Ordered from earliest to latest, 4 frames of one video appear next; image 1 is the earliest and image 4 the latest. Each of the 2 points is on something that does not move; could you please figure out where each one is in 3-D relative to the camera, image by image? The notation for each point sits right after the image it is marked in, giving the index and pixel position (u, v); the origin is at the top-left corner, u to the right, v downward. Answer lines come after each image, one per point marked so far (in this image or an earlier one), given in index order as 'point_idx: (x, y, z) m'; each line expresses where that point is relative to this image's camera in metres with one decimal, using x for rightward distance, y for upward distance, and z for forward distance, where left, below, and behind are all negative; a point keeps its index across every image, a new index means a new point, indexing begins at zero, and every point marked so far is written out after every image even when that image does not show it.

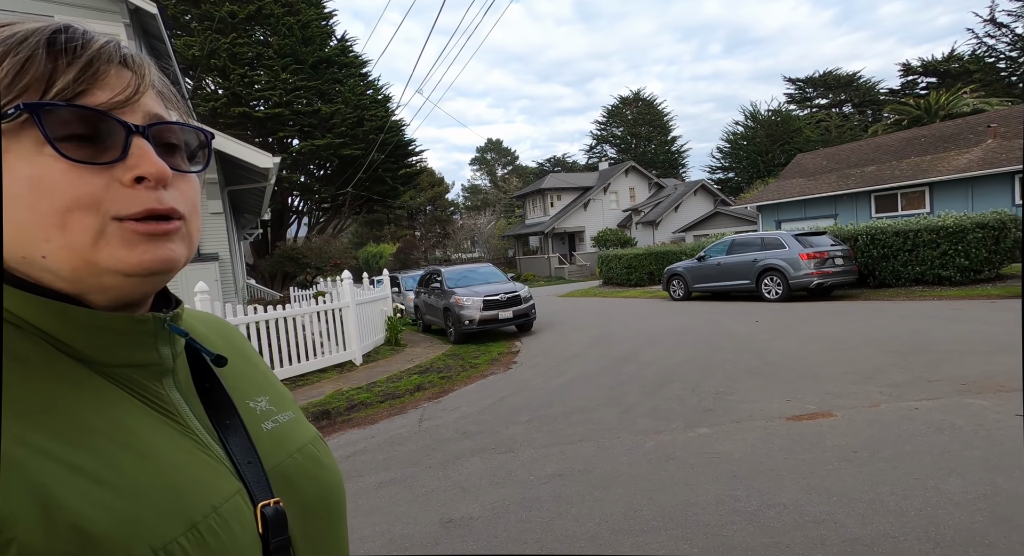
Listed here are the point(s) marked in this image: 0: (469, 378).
0: (-0.5, -1.3, +6.9) m
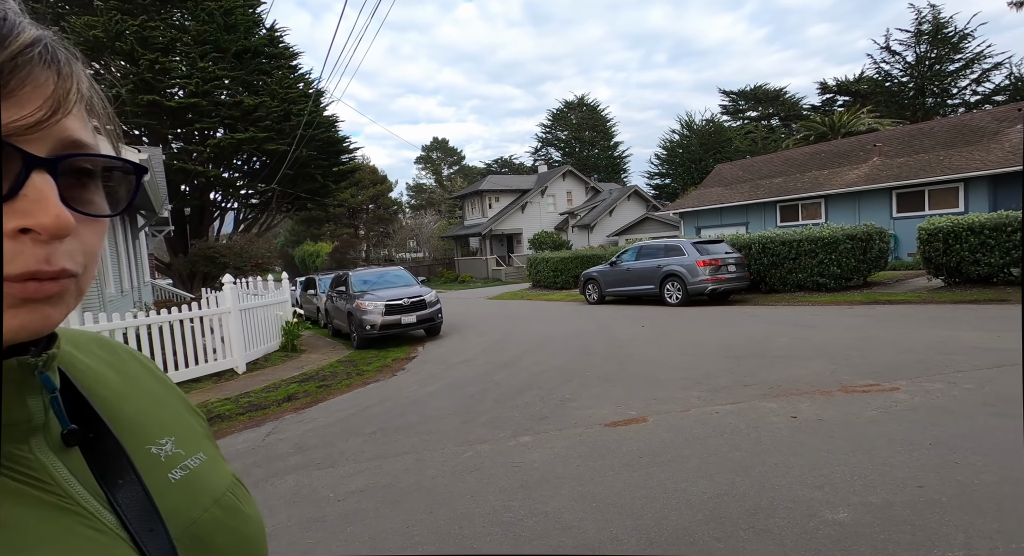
0: (-2.1, -1.4, +6.9) m
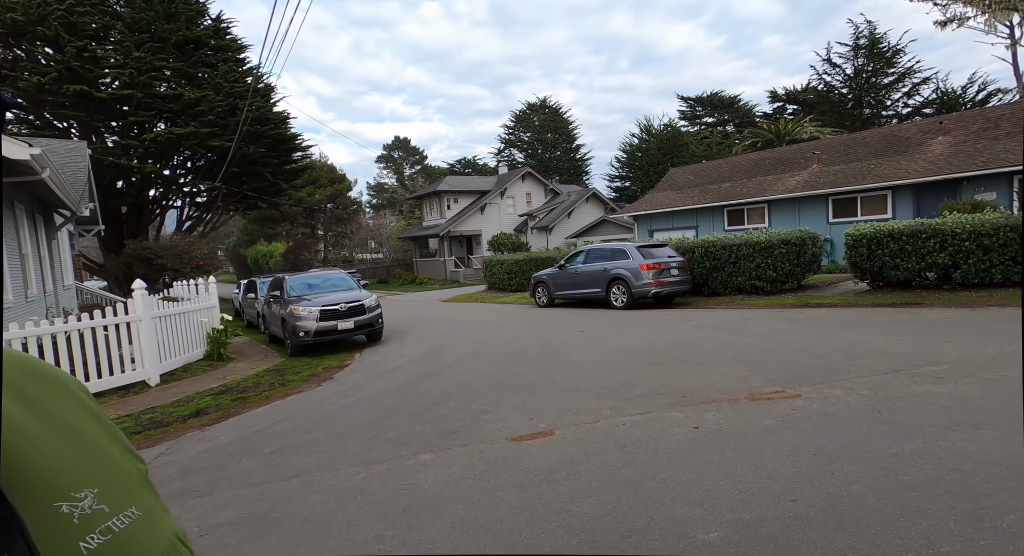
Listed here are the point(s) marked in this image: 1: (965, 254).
0: (-3.0, -1.5, +6.6) m
1: (+9.3, +0.5, +11.2) m
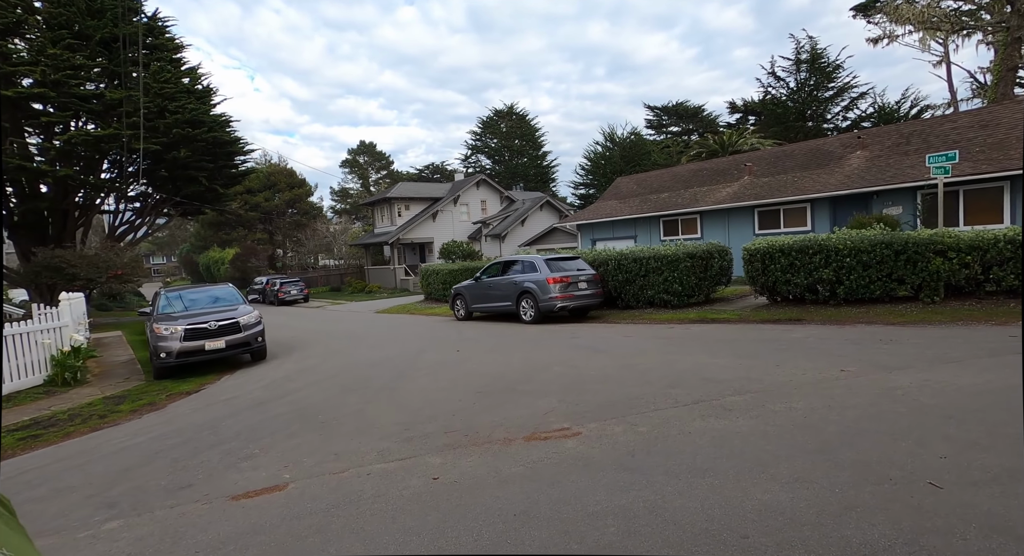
0: (-4.9, -1.8, +6.0) m
1: (+7.0, +0.2, +11.4) m
